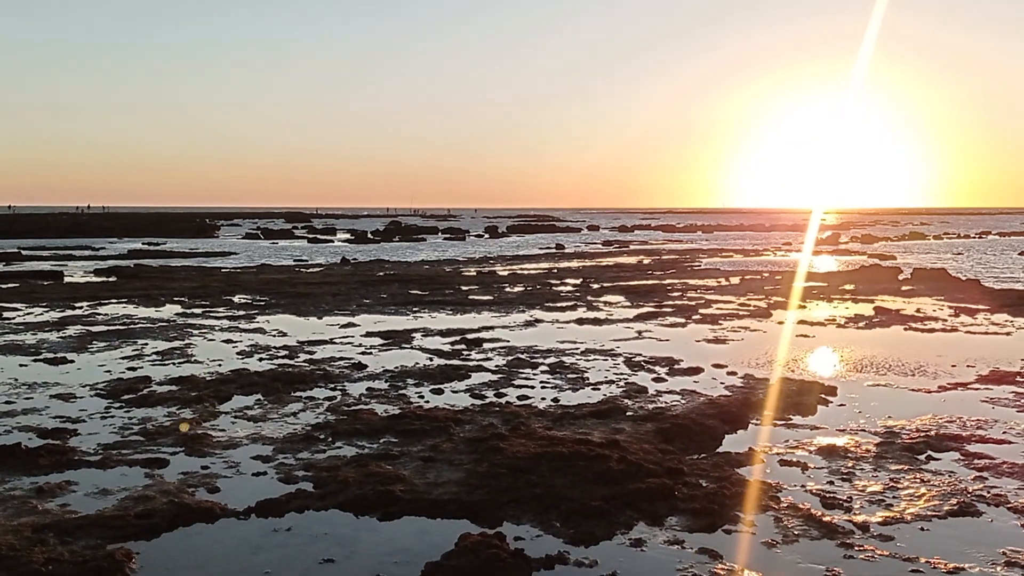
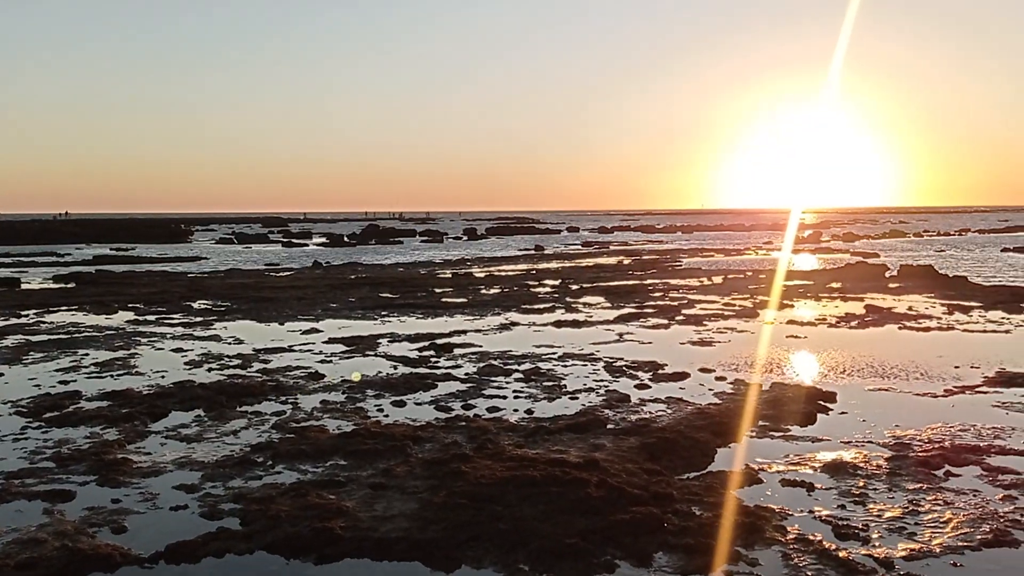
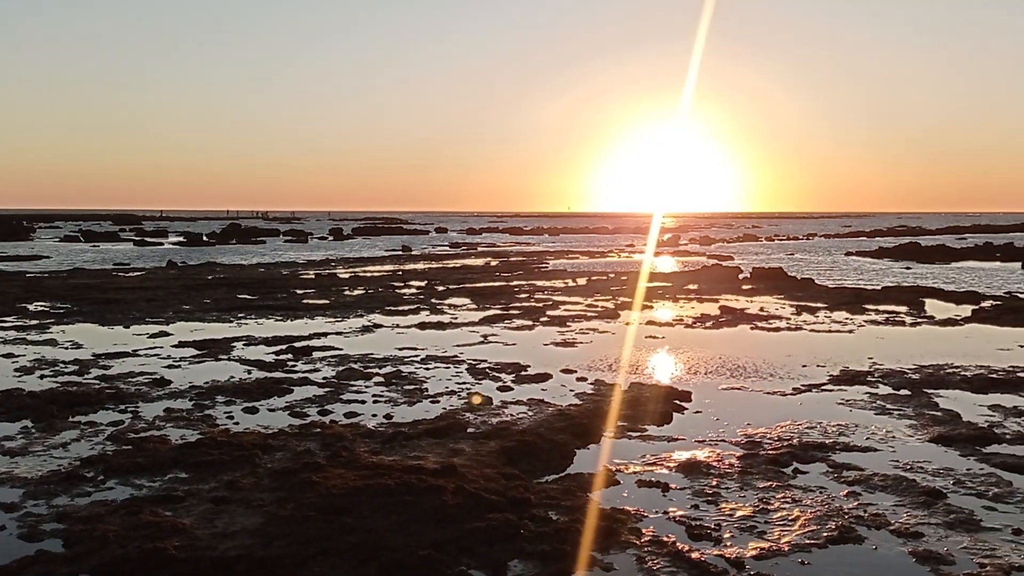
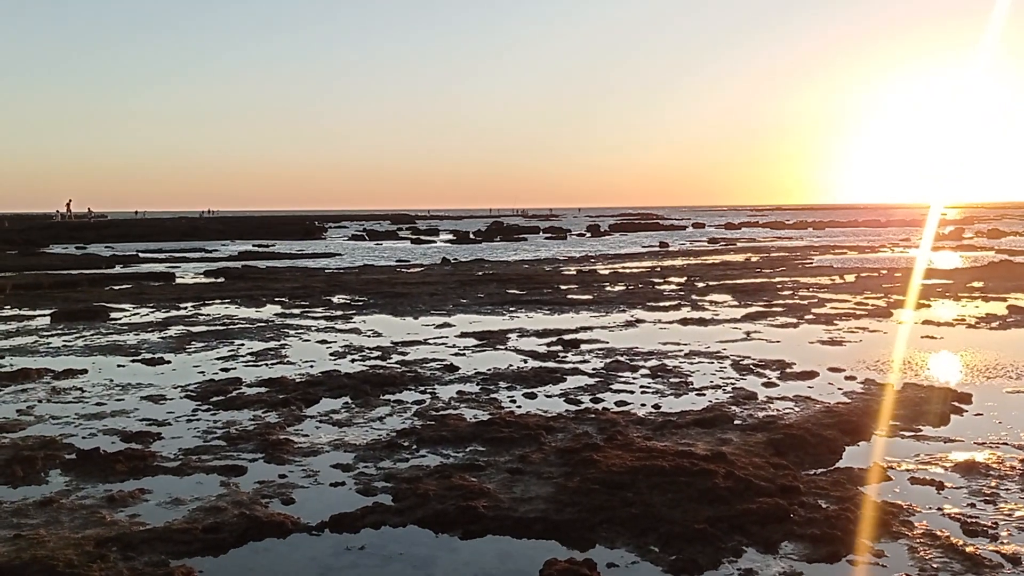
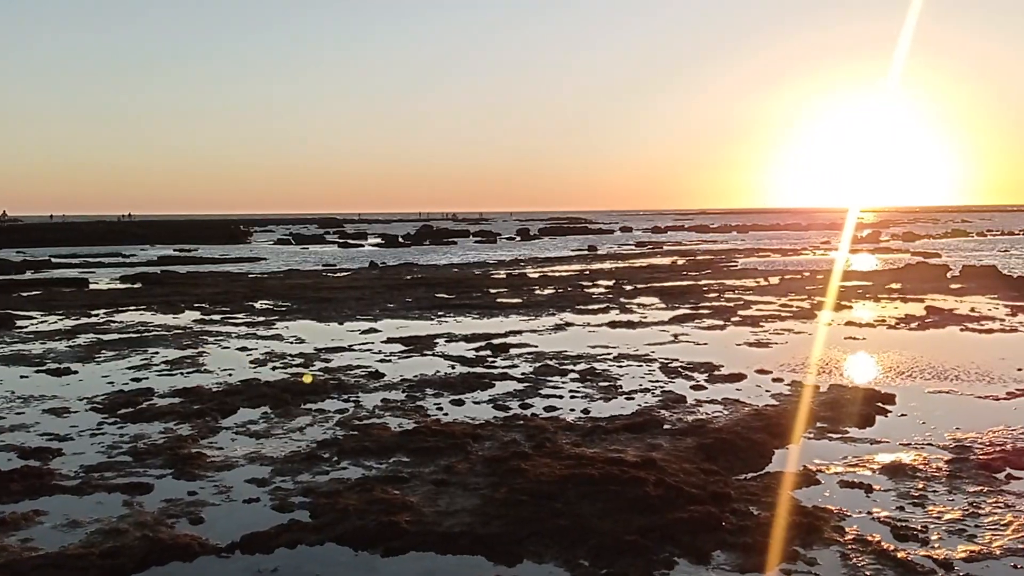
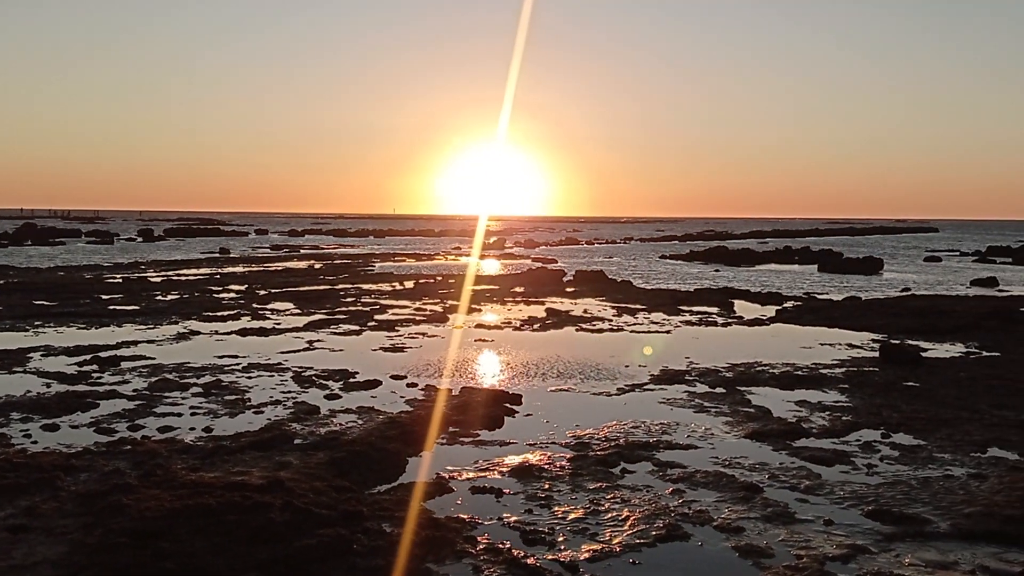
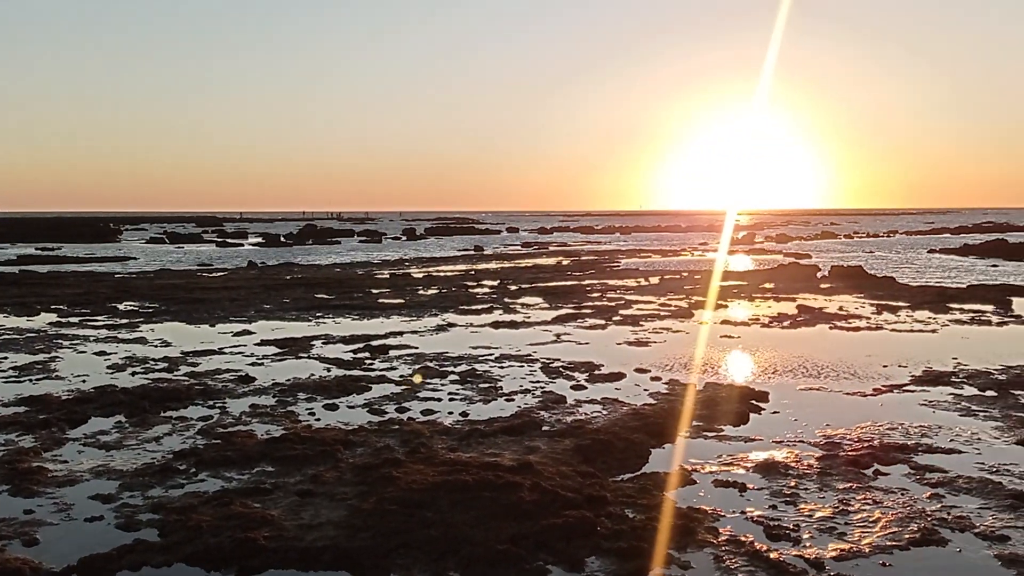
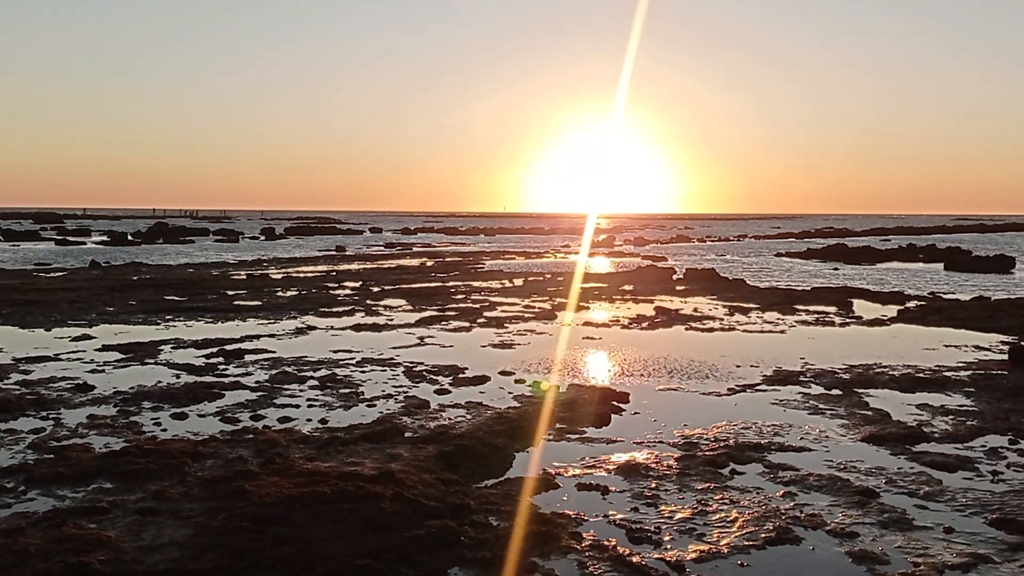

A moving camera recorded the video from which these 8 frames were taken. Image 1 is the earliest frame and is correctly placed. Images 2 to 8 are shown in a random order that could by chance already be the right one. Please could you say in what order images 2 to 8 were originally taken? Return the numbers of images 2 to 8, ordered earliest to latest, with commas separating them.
4, 5, 2, 7, 3, 8, 6
